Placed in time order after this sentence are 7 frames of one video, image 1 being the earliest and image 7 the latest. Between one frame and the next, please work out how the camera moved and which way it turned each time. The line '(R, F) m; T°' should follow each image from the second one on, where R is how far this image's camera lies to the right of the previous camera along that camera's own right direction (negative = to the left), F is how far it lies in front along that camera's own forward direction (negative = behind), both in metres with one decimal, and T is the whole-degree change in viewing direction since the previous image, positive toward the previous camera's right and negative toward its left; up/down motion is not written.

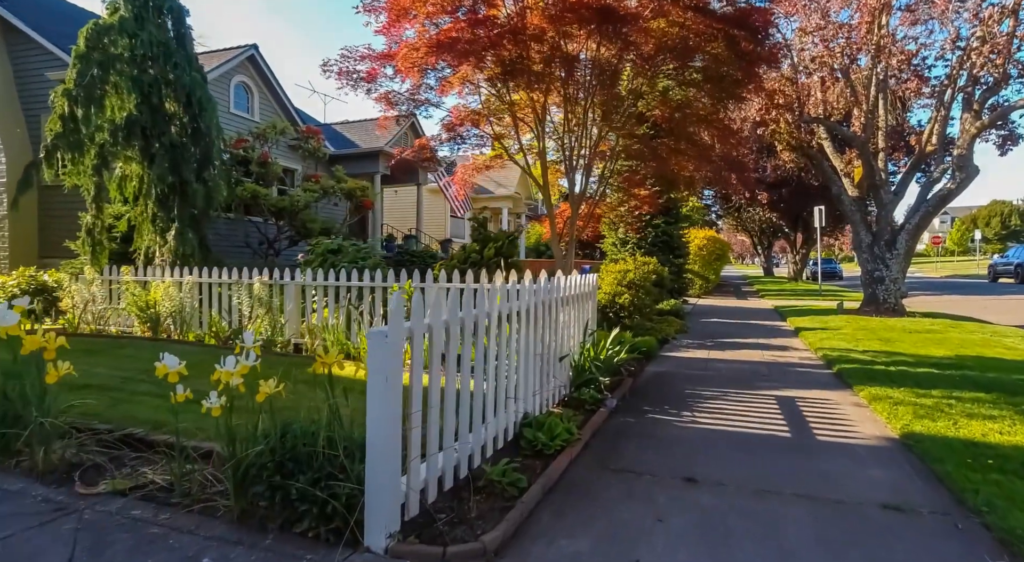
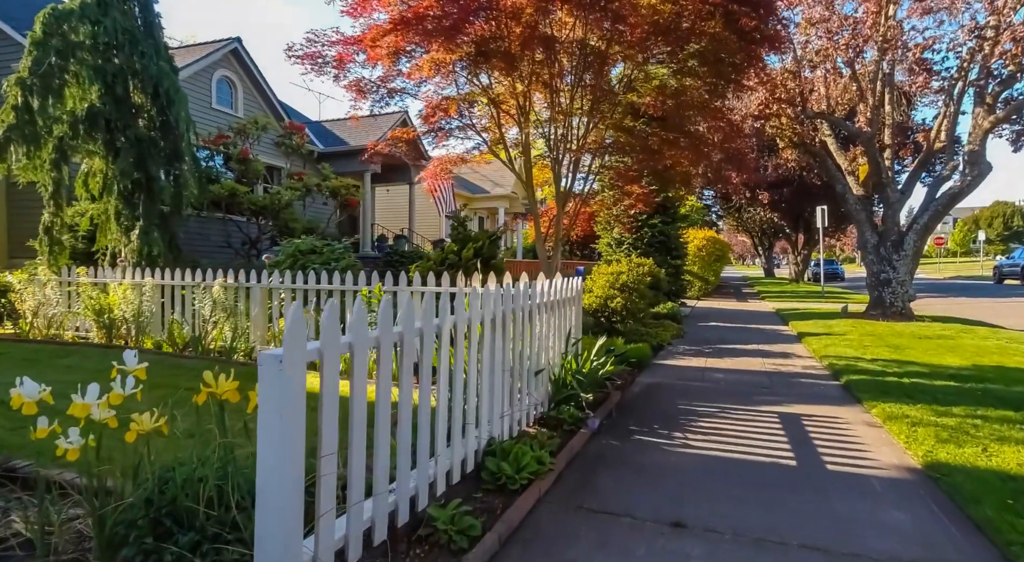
(+0.2, +0.6) m; 0°
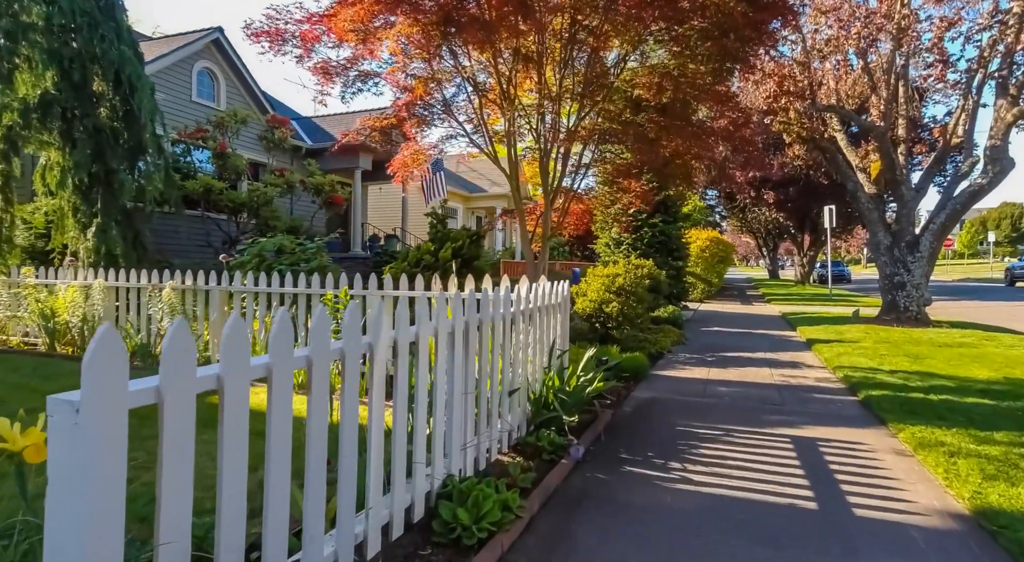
(+0.2, +0.7) m; 0°
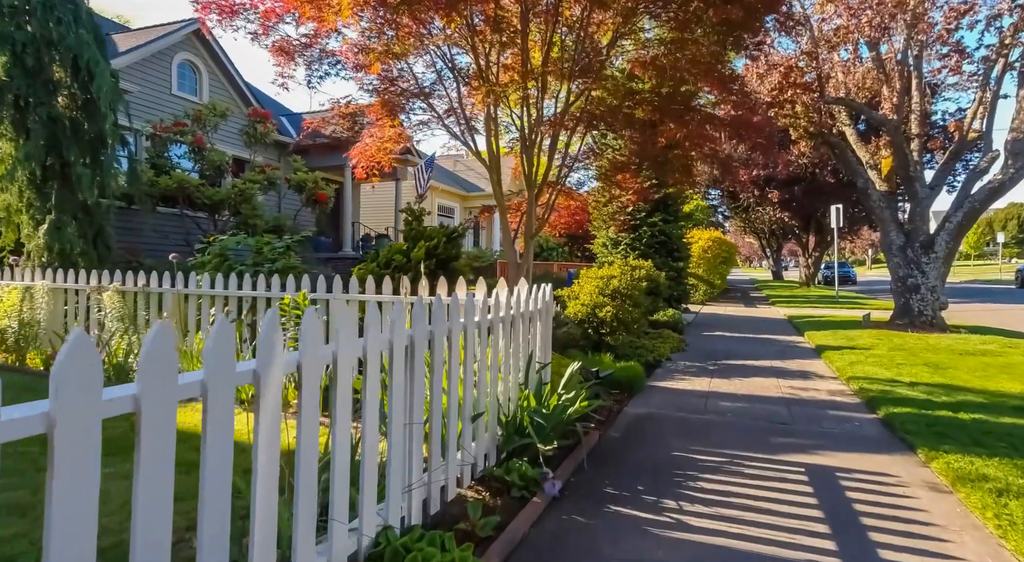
(+0.2, +0.7) m; 0°
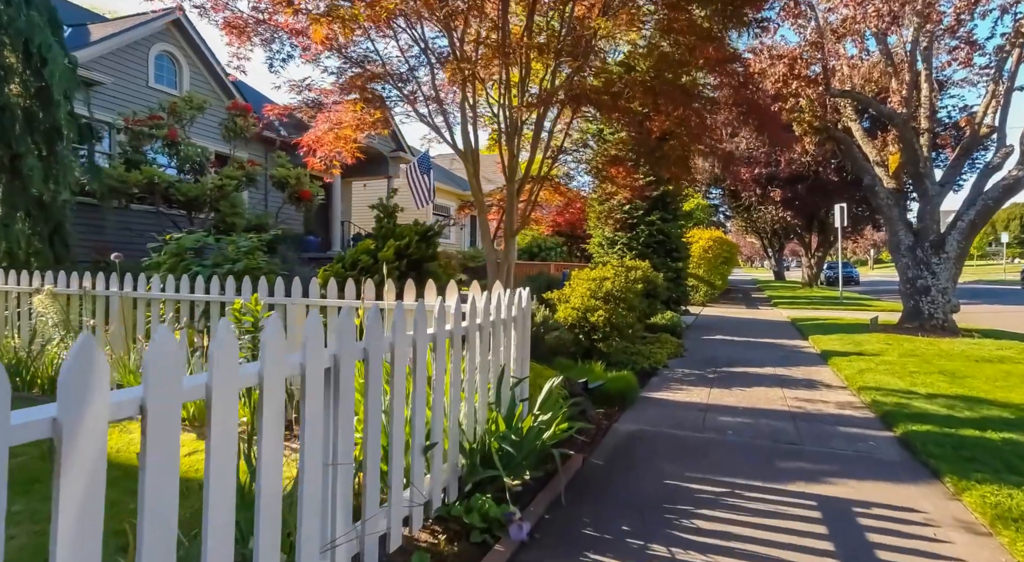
(+0.2, +0.6) m; 0°
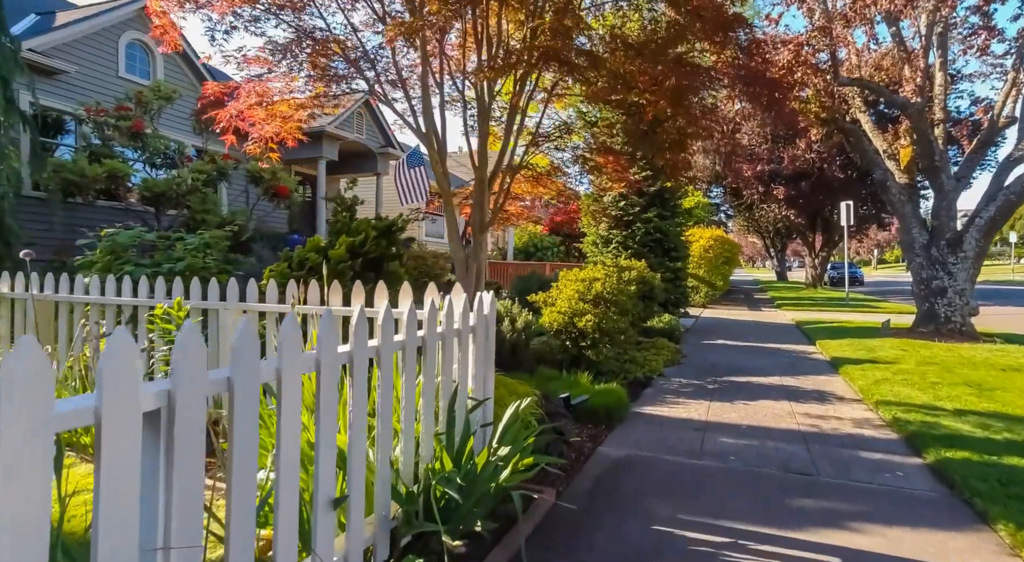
(+0.2, +0.8) m; 0°
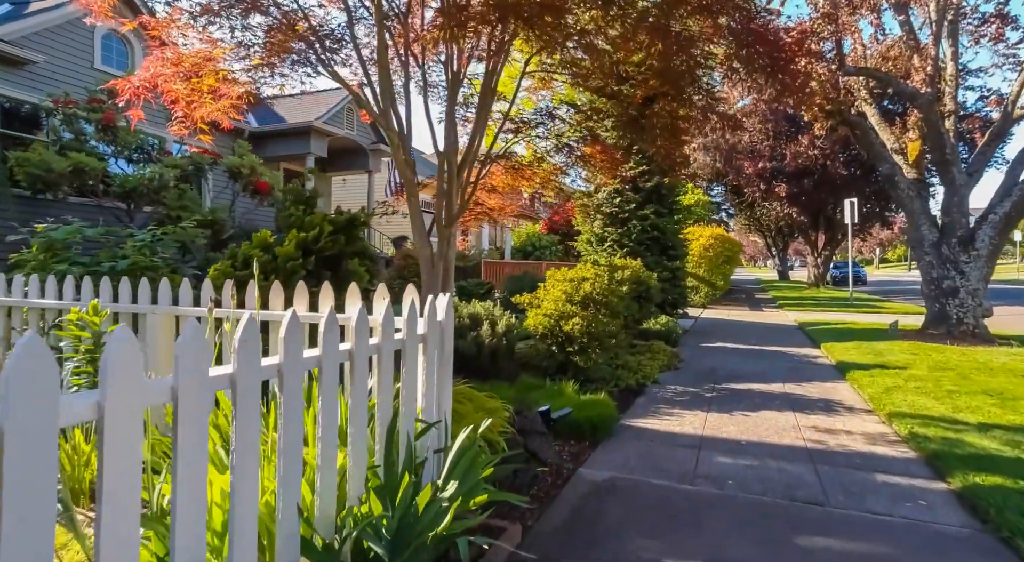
(+0.2, +0.6) m; 0°
